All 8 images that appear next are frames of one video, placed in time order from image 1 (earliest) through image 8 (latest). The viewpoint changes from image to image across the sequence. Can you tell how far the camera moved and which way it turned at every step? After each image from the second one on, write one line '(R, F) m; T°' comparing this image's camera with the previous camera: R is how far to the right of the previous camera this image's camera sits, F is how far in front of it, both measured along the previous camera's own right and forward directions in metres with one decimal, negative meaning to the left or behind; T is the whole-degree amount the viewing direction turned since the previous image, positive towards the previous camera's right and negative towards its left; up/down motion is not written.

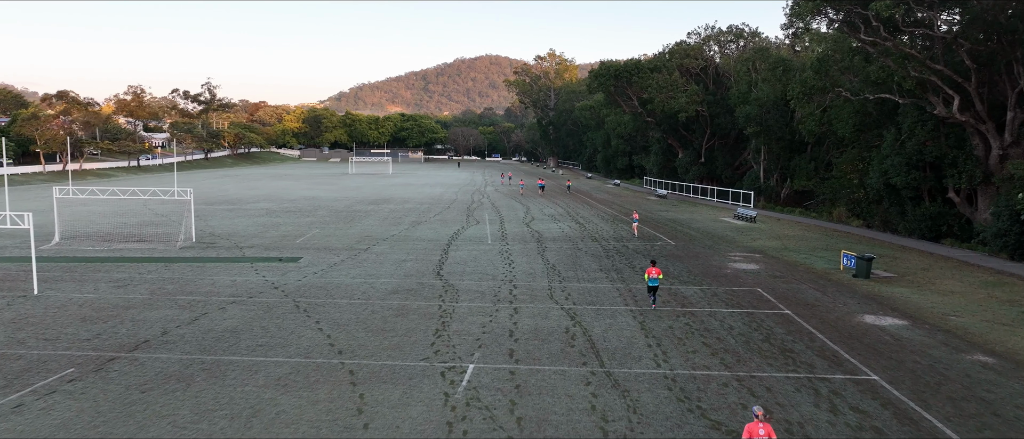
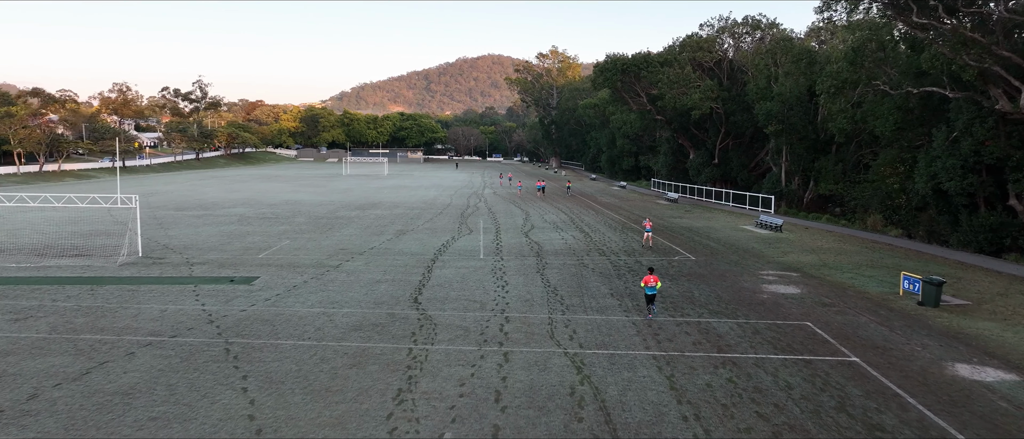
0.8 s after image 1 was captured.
(+0.2, +3.2) m; 0°
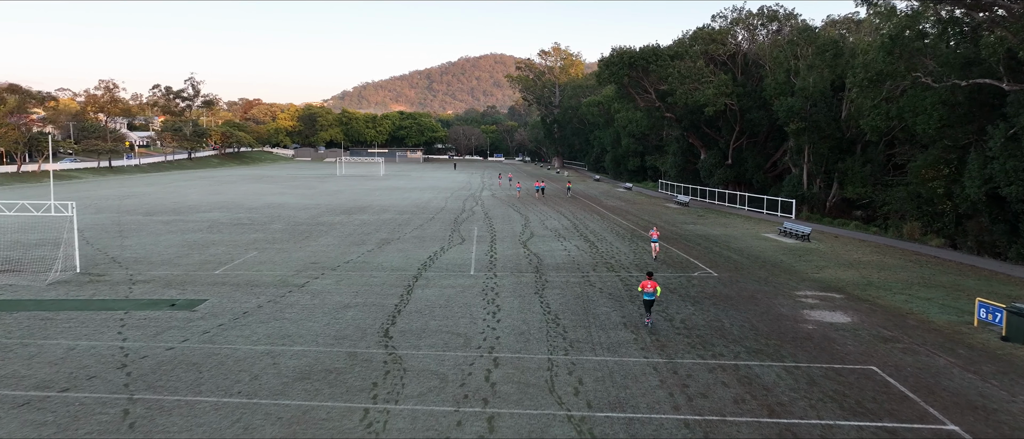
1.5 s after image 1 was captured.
(+0.2, +2.8) m; 0°
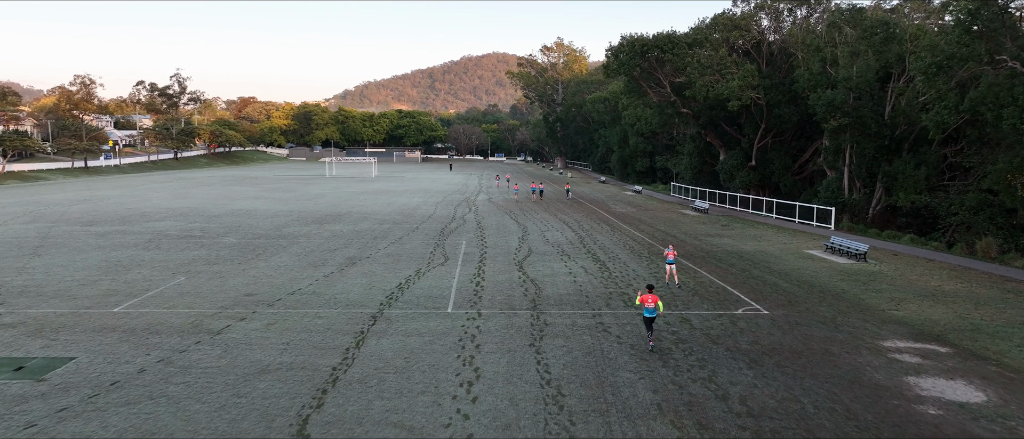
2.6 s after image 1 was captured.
(+0.3, +4.3) m; 0°
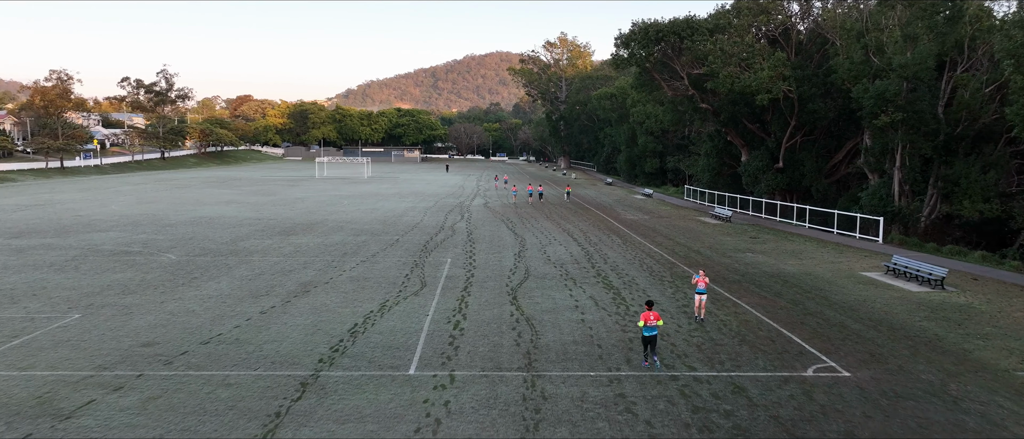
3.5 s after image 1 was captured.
(+0.3, +3.9) m; 0°
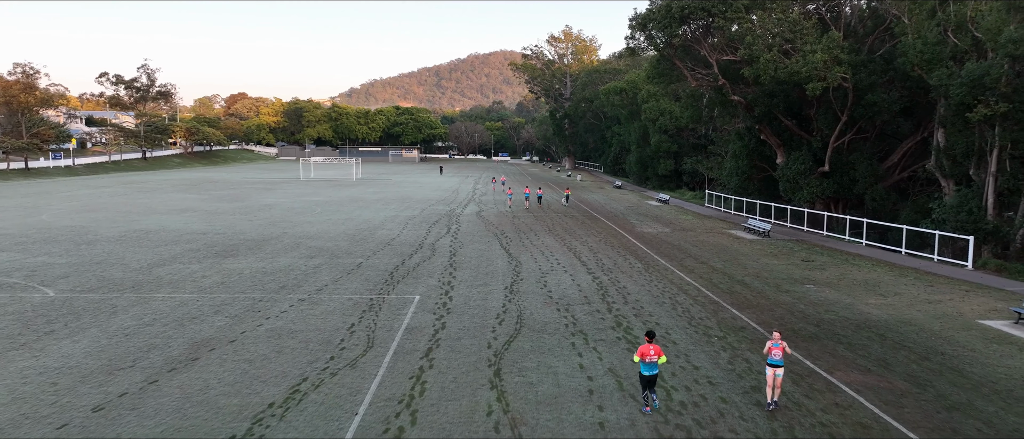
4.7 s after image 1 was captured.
(+0.3, +5.0) m; 0°
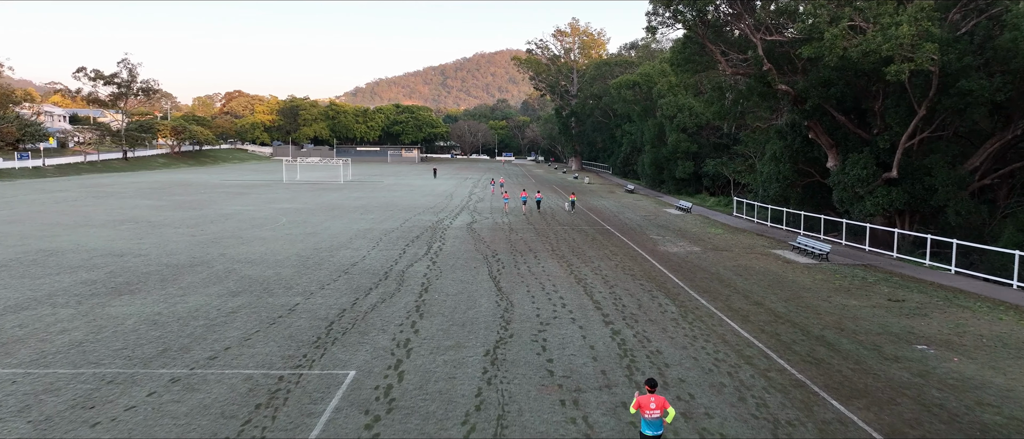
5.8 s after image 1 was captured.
(+0.4, +5.1) m; 0°
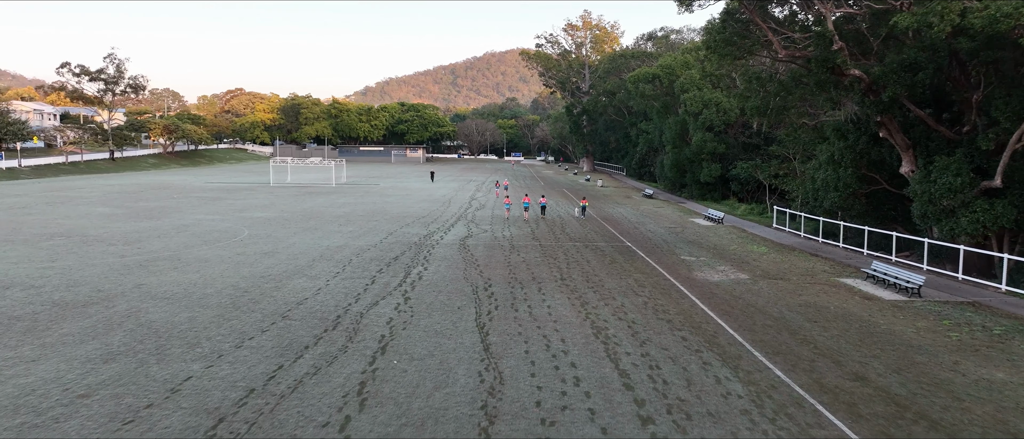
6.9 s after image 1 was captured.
(+0.3, +4.6) m; -1°
